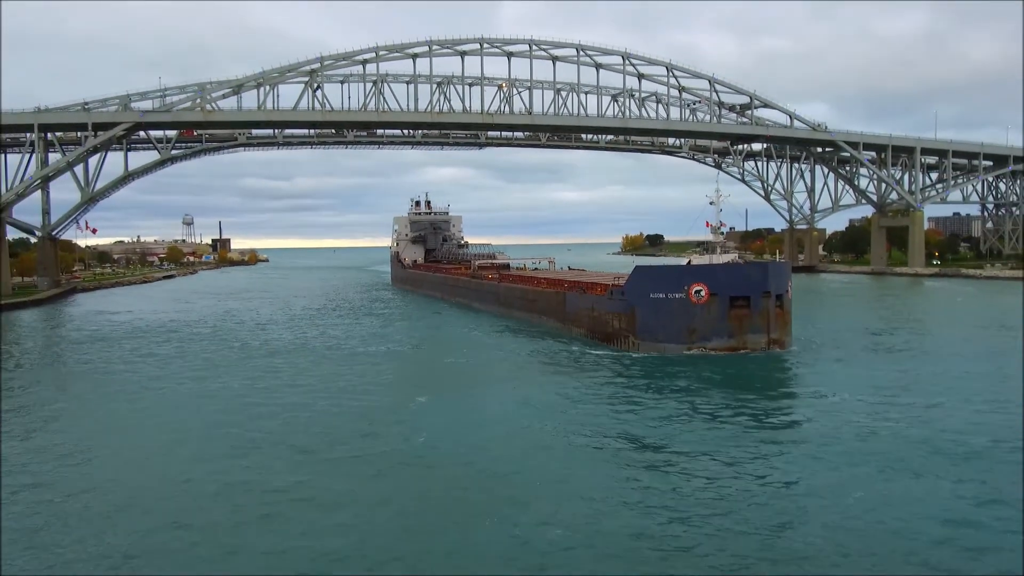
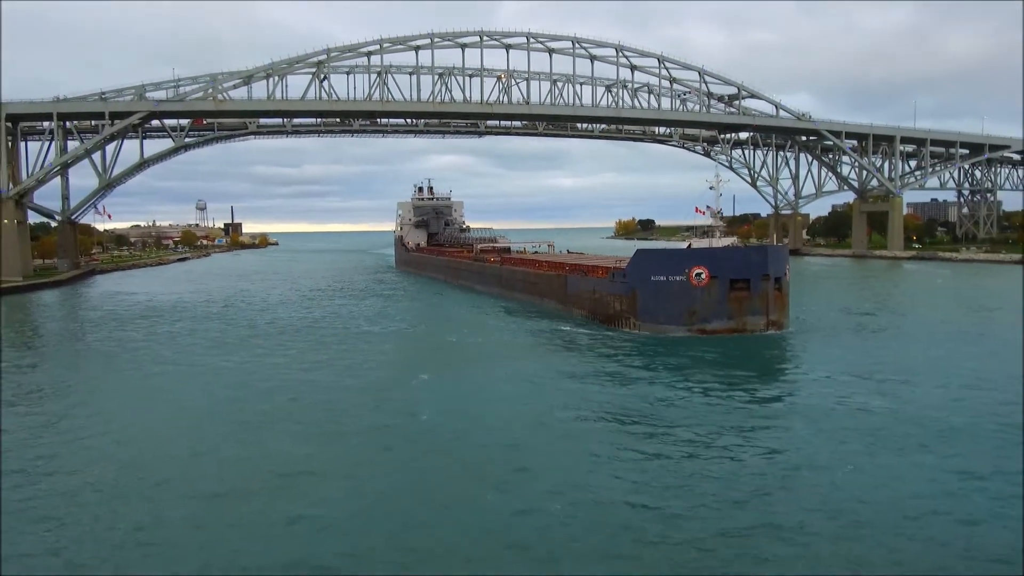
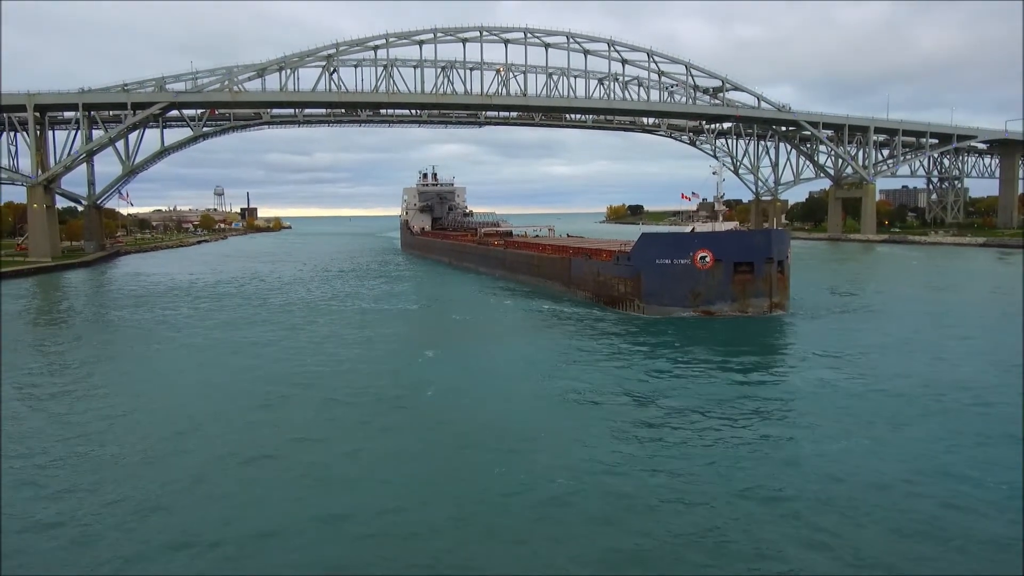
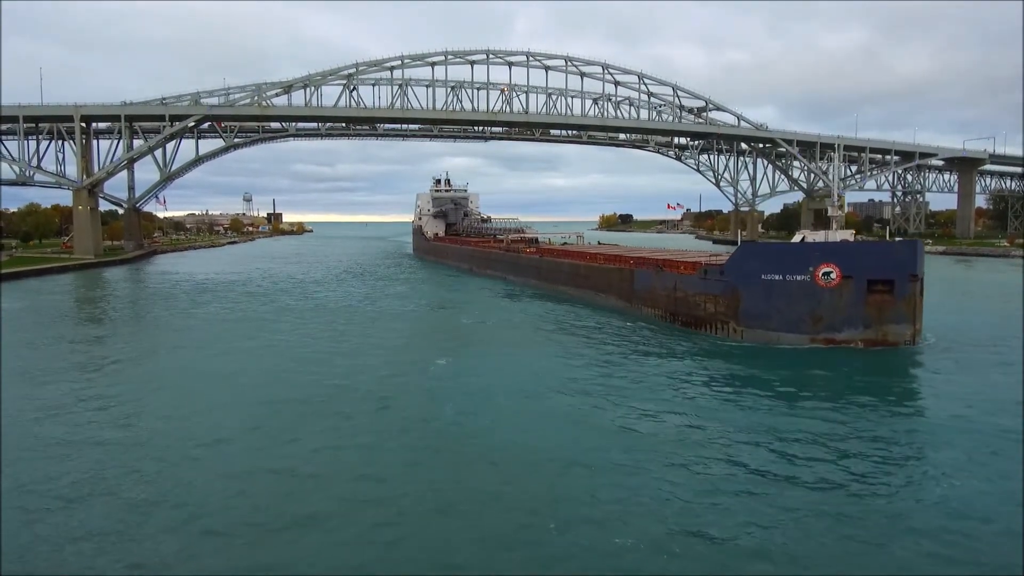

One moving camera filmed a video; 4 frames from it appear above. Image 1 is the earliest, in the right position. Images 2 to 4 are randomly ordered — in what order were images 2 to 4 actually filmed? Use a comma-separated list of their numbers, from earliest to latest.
2, 3, 4
